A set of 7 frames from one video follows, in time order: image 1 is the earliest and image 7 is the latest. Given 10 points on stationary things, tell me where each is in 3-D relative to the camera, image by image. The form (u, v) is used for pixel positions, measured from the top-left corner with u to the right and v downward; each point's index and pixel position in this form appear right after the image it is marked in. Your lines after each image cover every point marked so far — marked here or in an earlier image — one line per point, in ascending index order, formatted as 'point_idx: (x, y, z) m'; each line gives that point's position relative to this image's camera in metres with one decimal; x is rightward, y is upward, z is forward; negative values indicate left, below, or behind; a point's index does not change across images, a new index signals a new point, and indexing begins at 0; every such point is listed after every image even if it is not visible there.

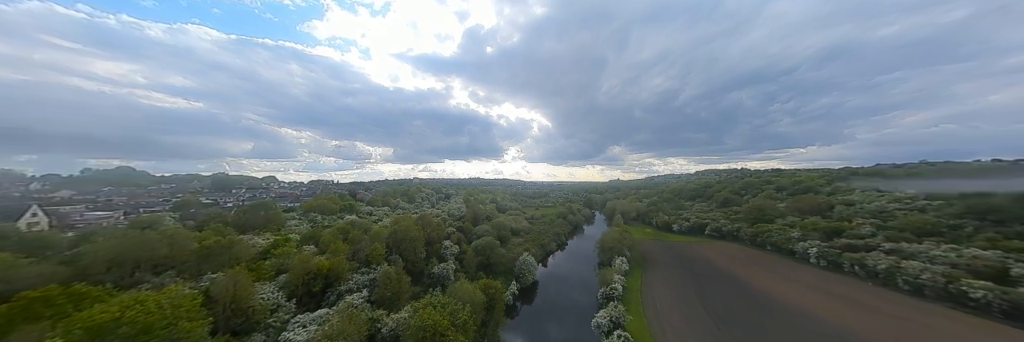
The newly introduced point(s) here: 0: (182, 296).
0: (-18.9, -7.2, +12.4) m
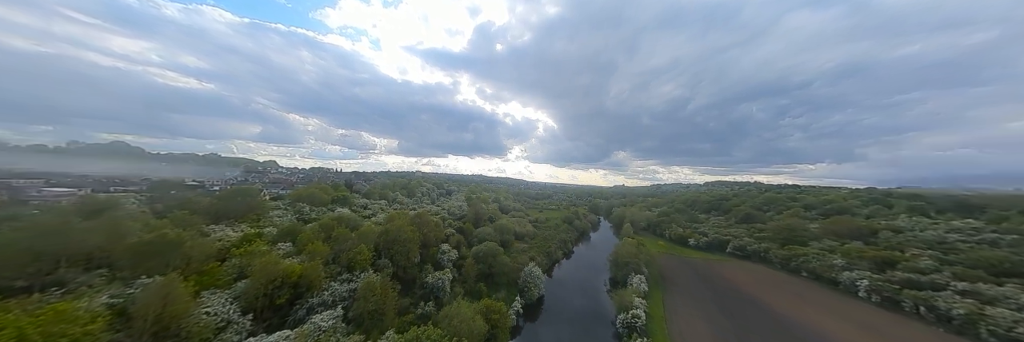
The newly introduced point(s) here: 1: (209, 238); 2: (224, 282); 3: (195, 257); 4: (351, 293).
0: (-18.1, -6.1, +9.0) m
1: (-26.9, -6.2, +19.3) m
2: (-19.6, -7.6, +14.7) m
3: (-23.1, -6.2, +15.8) m
4: (-13.0, -9.9, +17.6) m
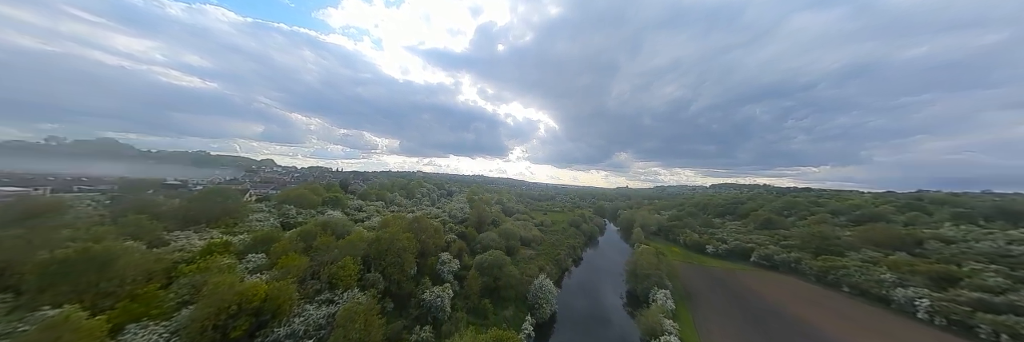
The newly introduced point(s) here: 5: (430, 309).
0: (-17.2, -6.0, +5.8) m
1: (-26.0, -6.0, +16.1) m
2: (-18.6, -7.5, +11.6) m
3: (-22.1, -6.1, +12.6) m
4: (-12.0, -9.8, +14.3) m
5: (-7.3, -12.3, +19.3) m
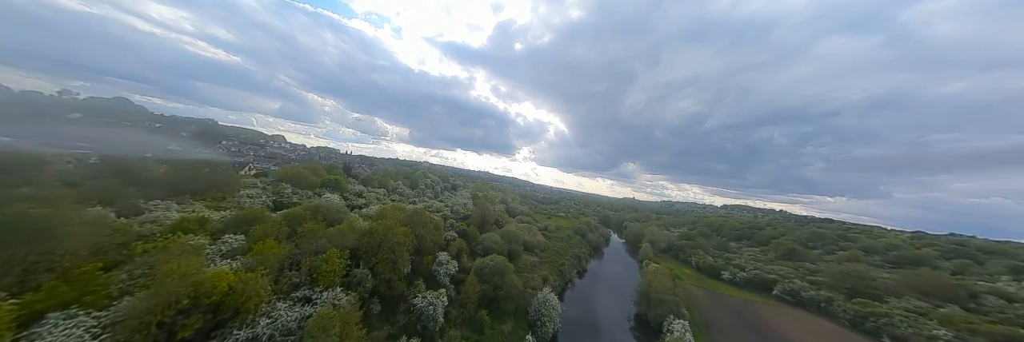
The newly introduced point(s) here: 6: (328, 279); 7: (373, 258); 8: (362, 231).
0: (-16.7, -4.3, +3.8) m
1: (-25.2, -3.4, +14.3) m
2: (-18.2, -5.6, +9.6) m
3: (-21.5, -3.9, +10.7) m
4: (-11.8, -8.5, +12.2) m
5: (-7.2, -11.5, +17.0) m
6: (-12.6, -7.4, +14.9) m
7: (-12.0, -7.5, +18.8) m
8: (-13.7, -5.5, +19.9) m
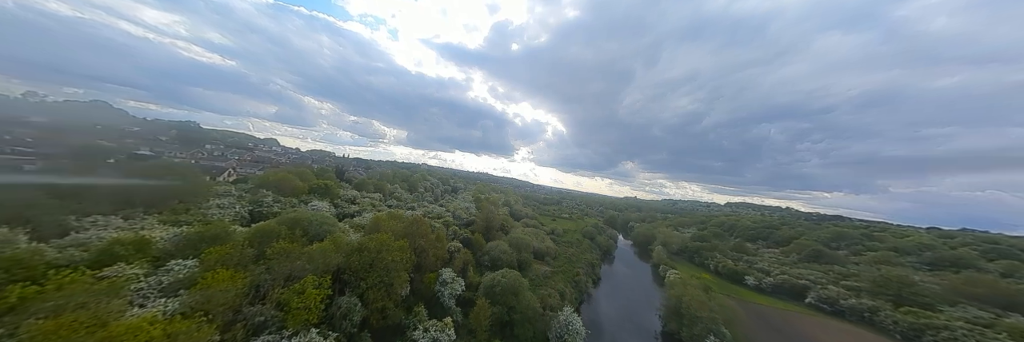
0: (-15.2, -4.6, +0.4) m
1: (-23.8, -3.9, +10.8) m
2: (-16.7, -6.0, +6.2) m
3: (-20.1, -4.3, +7.3) m
4: (-10.3, -8.8, +8.8) m
5: (-5.7, -11.7, +13.7) m
6: (-11.1, -7.7, +11.5) m
7: (-10.5, -7.8, +15.4) m
8: (-12.3, -5.9, +16.5) m
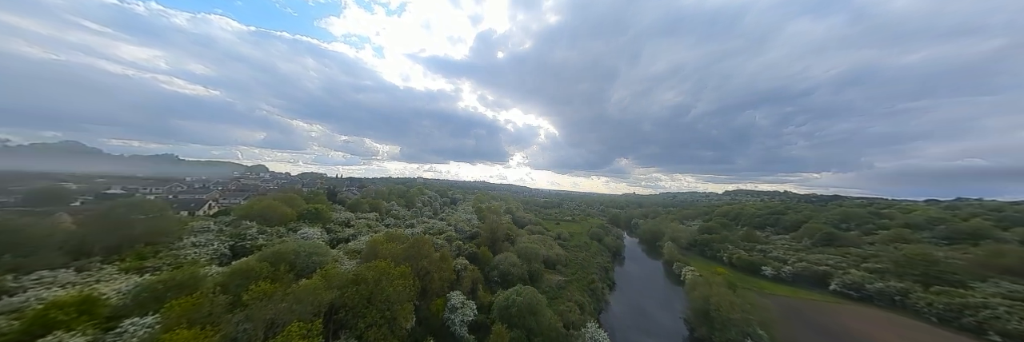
0: (-13.9, -5.9, -1.6) m
1: (-22.7, -6.2, +8.6) m
2: (-15.4, -7.6, +4.1) m
3: (-18.9, -6.2, +5.1) m
4: (-8.8, -9.9, +6.8) m
5: (-4.0, -12.6, +11.6) m
6: (-9.8, -8.9, +9.5) m
7: (-9.2, -9.1, +13.4) m
8: (-11.1, -7.4, +14.5) m
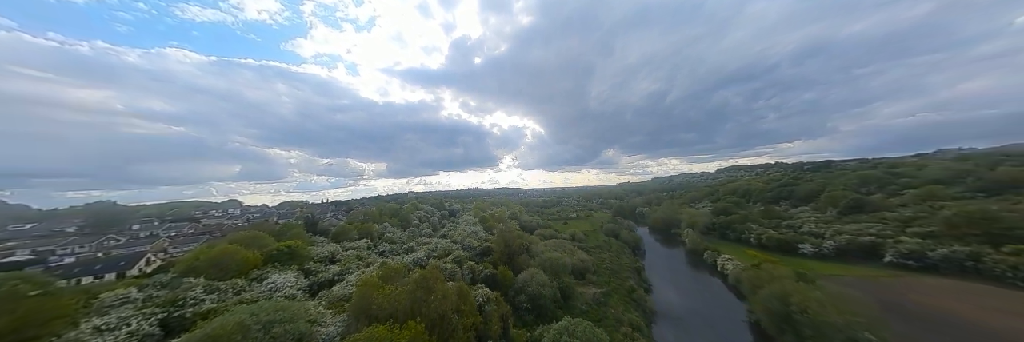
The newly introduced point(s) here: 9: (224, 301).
0: (-10.2, -7.1, -7.0) m
1: (-19.3, -8.6, +2.9) m
2: (-11.7, -9.0, -1.4) m
3: (-15.4, -8.1, -0.5) m
4: (-5.0, -10.6, +1.6) m
5: (-0.2, -12.8, +6.7) m
6: (-6.2, -9.8, +4.3) m
7: (-5.8, -10.0, +8.2) m
8: (-8.0, -8.5, +9.2) m
9: (-22.7, -9.9, +17.1) m
